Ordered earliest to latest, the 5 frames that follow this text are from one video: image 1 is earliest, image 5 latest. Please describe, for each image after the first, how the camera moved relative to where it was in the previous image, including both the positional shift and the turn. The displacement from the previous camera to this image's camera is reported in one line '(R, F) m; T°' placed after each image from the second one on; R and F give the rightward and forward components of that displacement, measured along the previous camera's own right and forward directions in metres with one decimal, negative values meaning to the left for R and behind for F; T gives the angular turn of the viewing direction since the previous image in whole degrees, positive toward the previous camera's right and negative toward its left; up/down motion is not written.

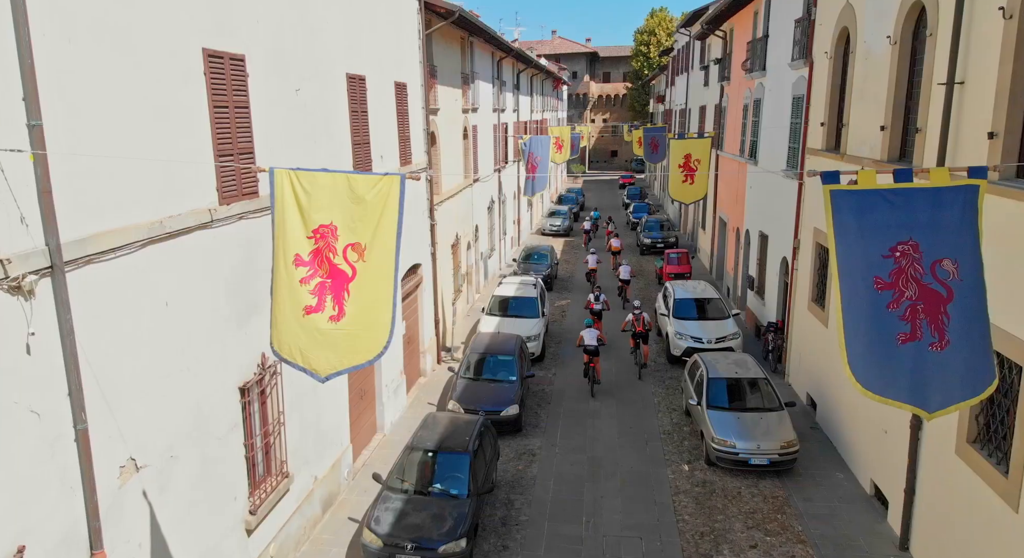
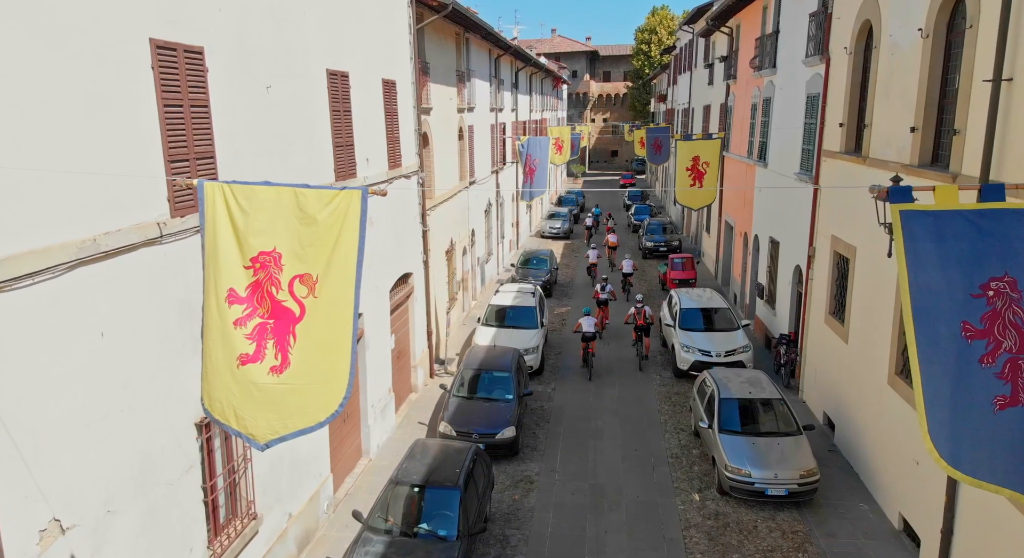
(+0.1, +0.9) m; 0°
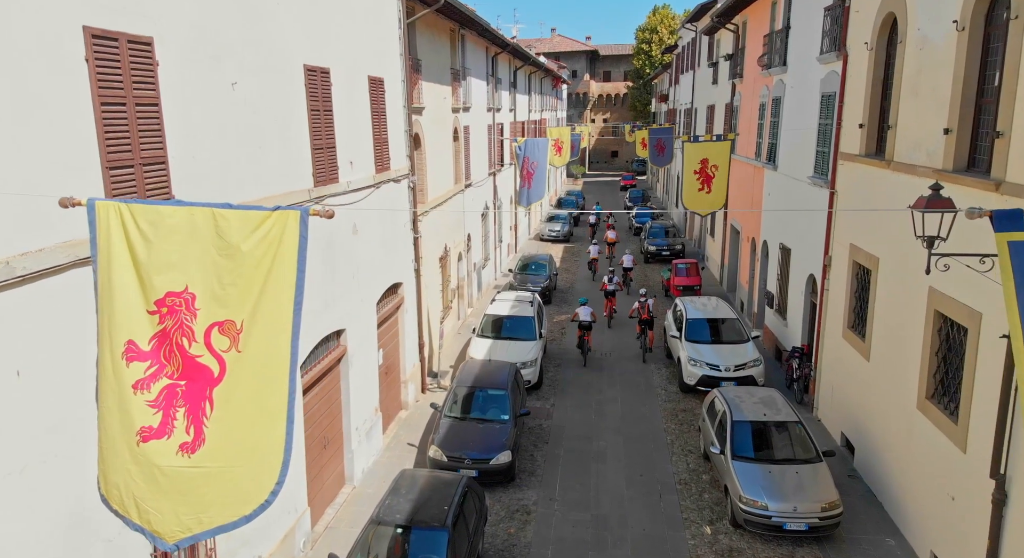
(+0.1, +0.9) m; 0°
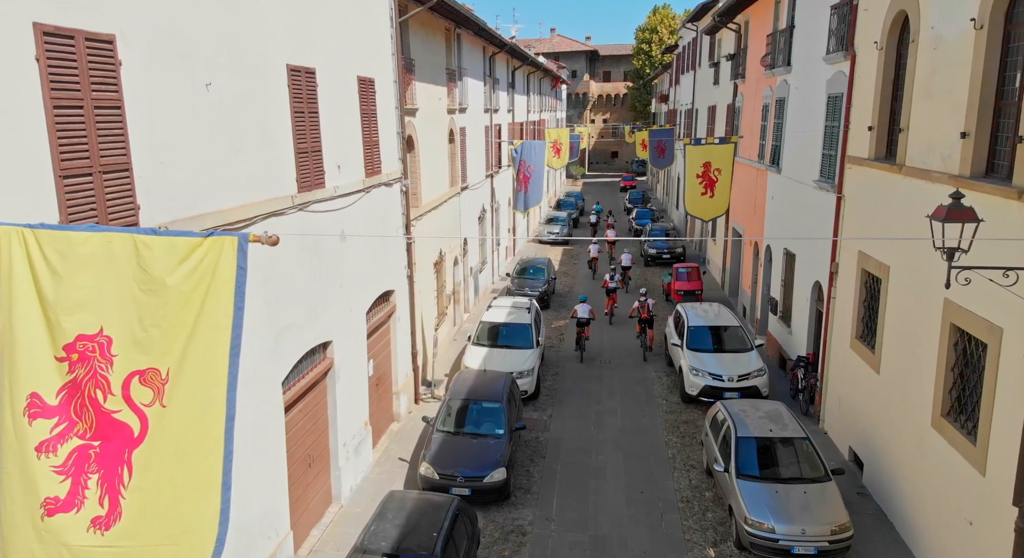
(+0.1, +0.5) m; 0°
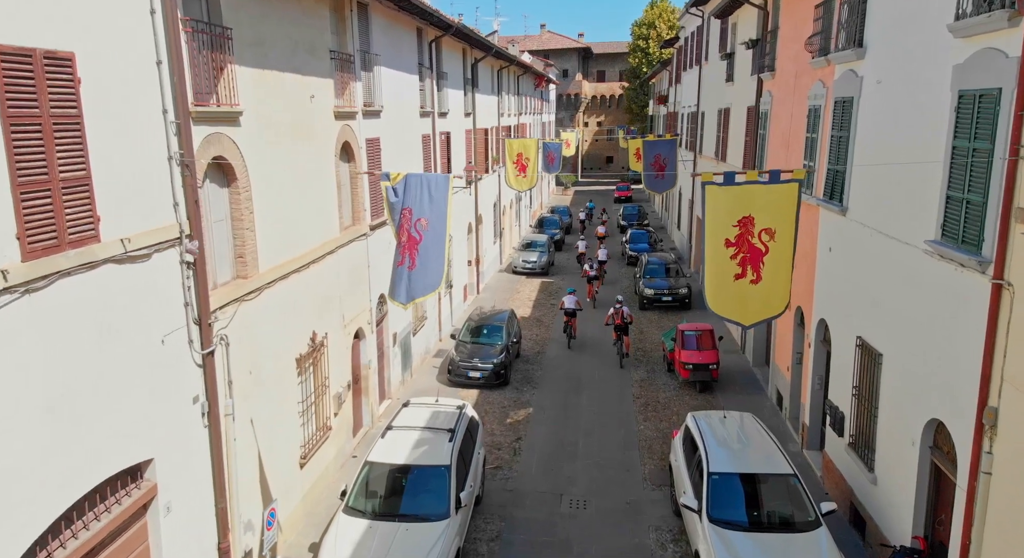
(+1.2, +6.0) m; 0°
